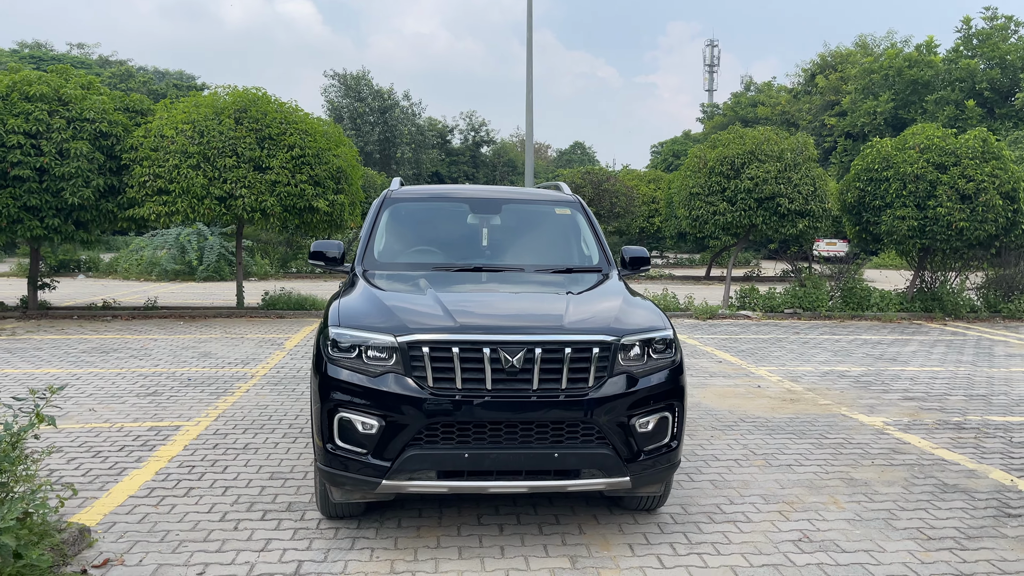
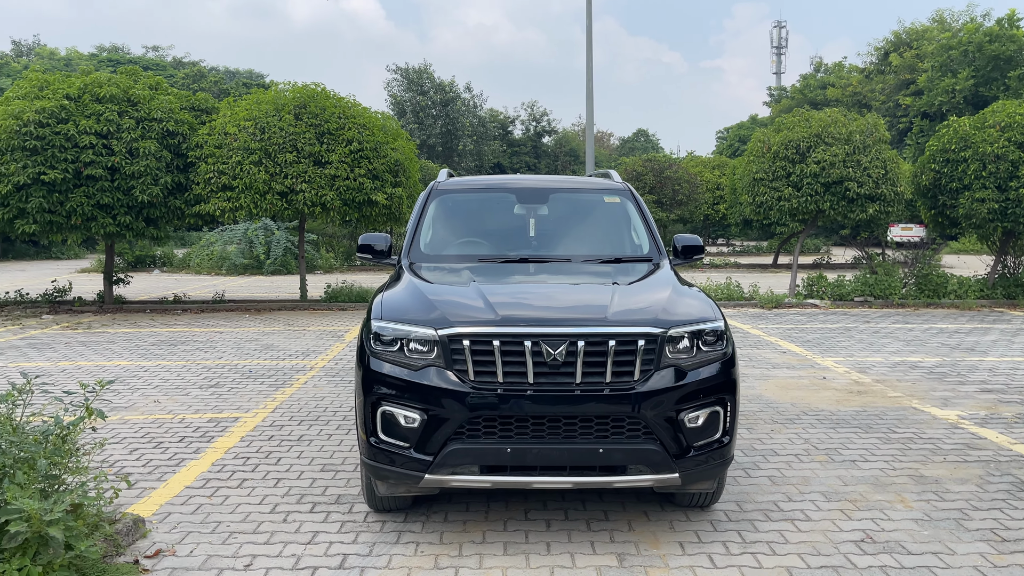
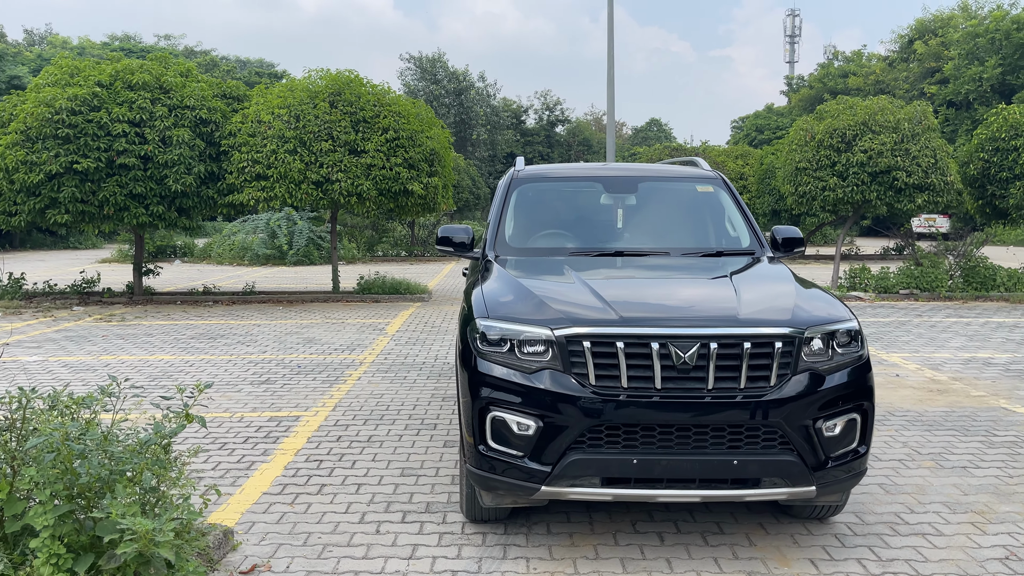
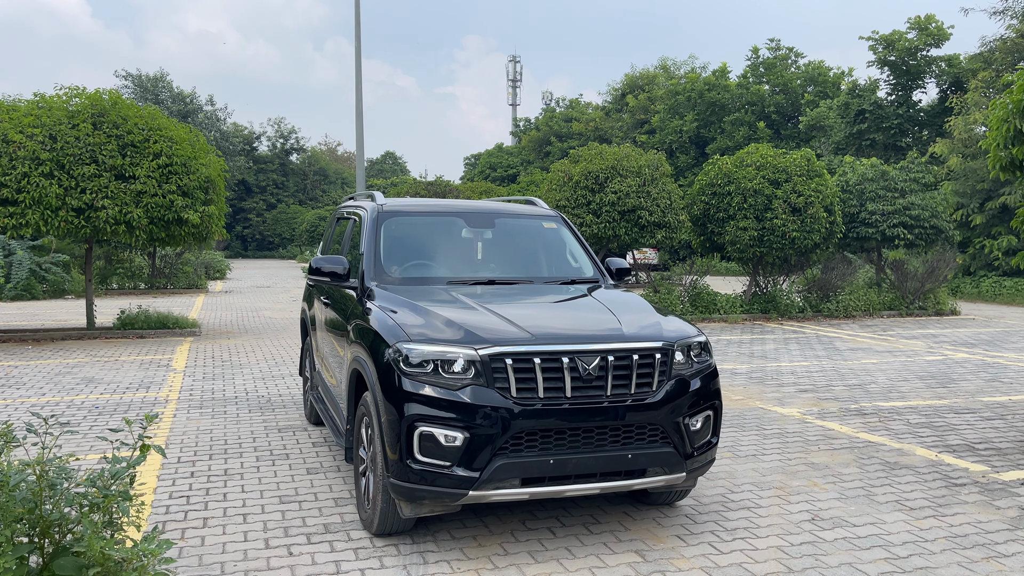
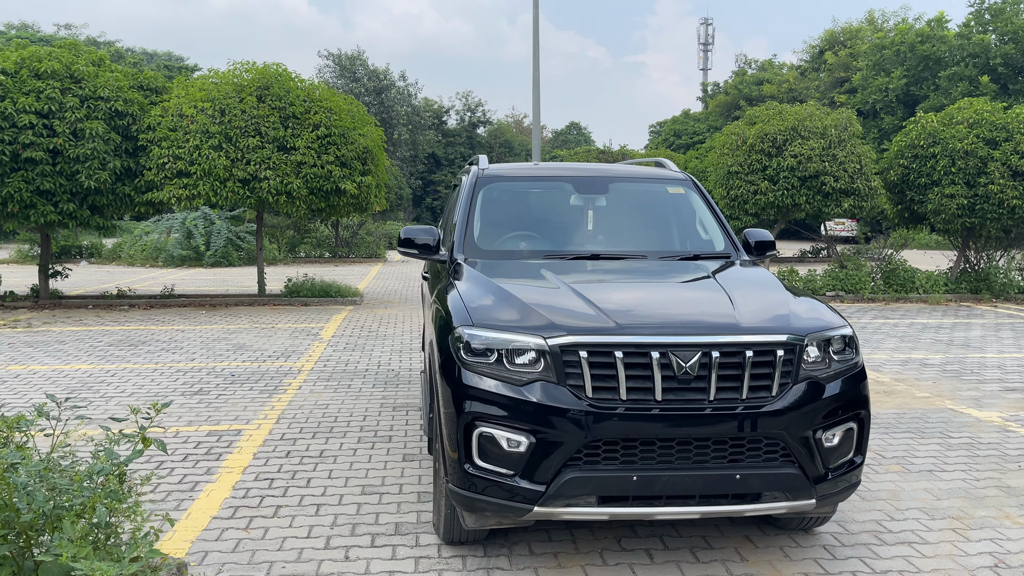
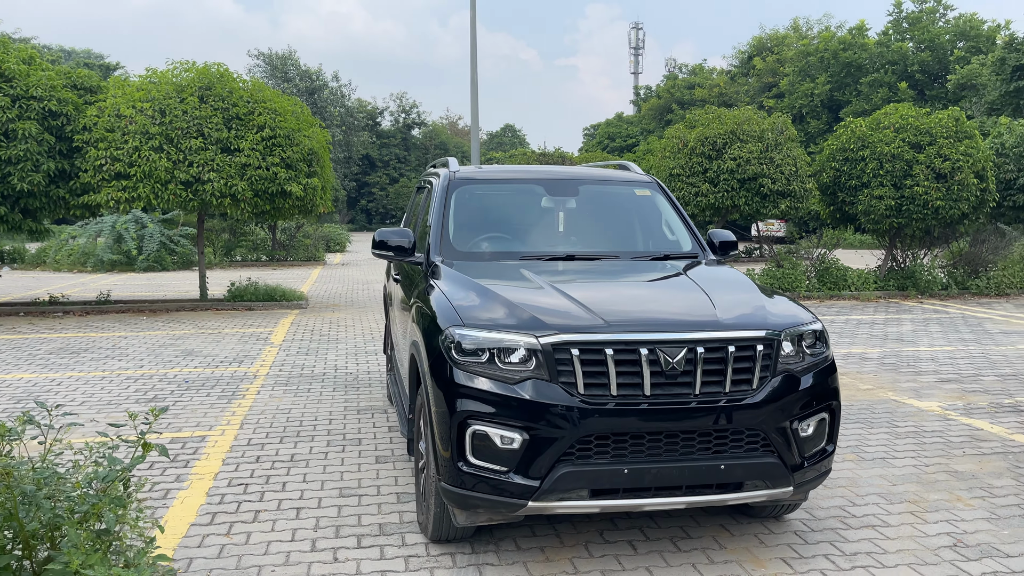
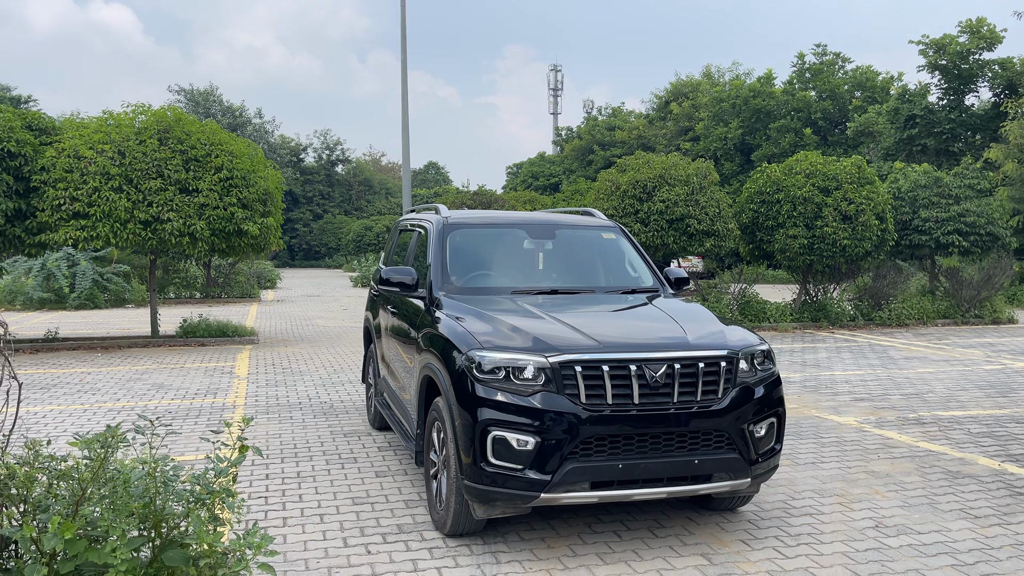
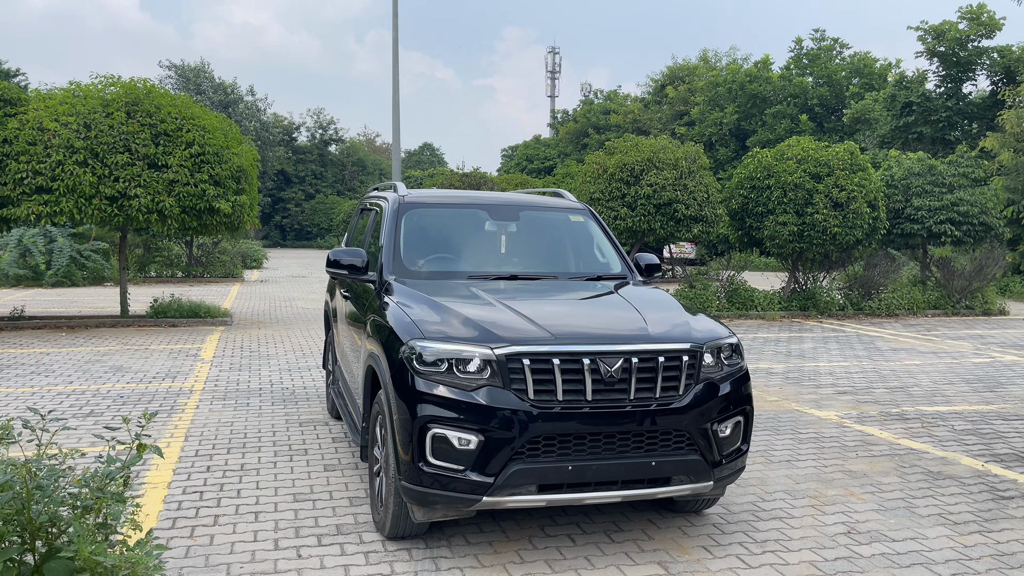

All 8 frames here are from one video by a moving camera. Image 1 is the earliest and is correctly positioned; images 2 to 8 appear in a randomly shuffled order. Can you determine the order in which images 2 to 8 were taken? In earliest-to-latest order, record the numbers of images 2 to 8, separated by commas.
2, 3, 5, 6, 8, 7, 4
